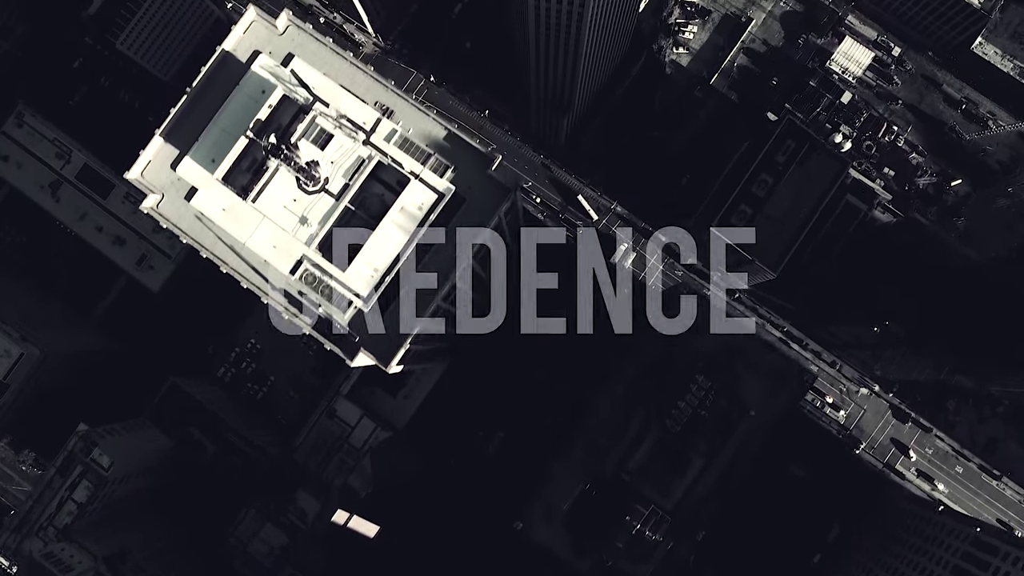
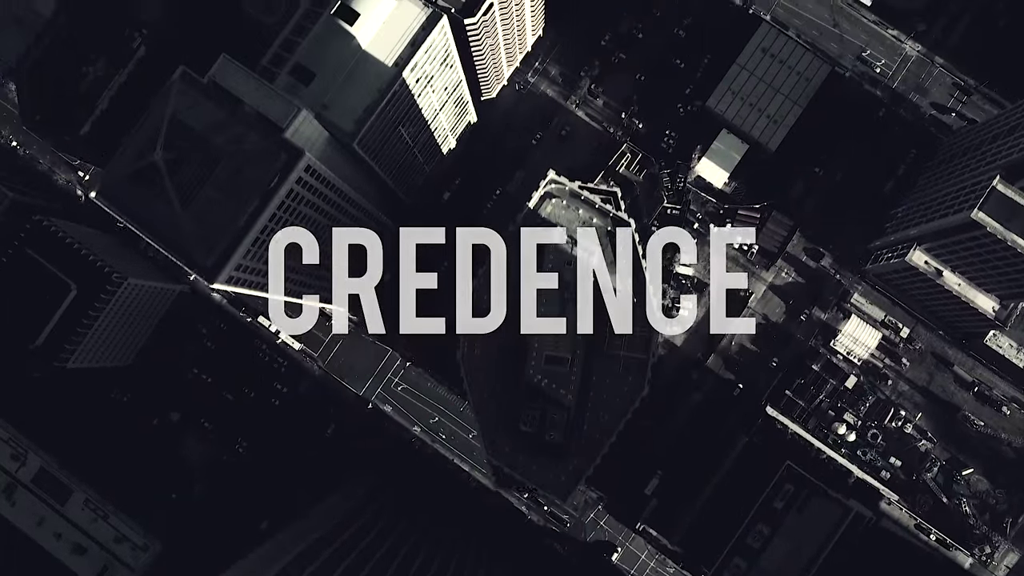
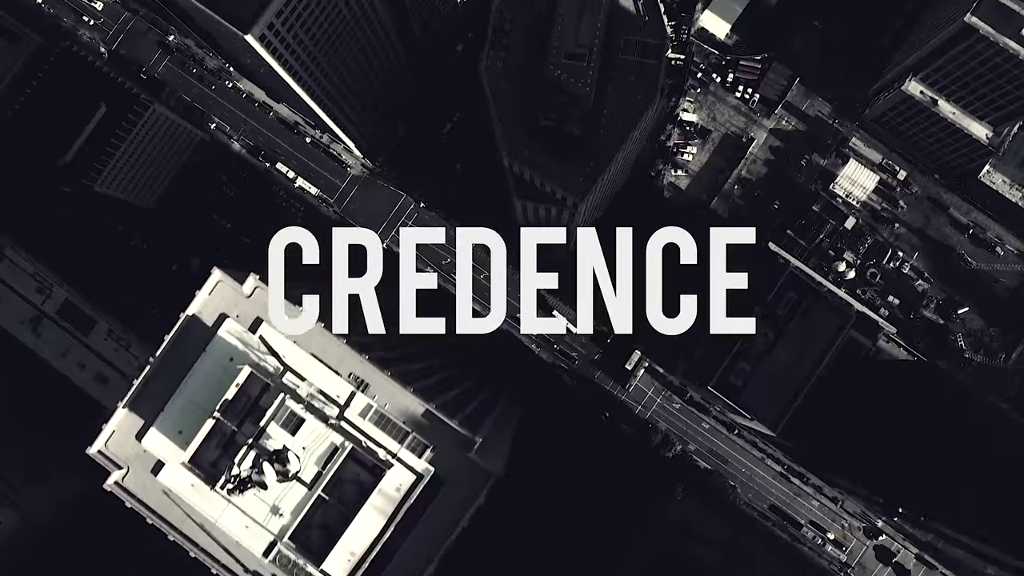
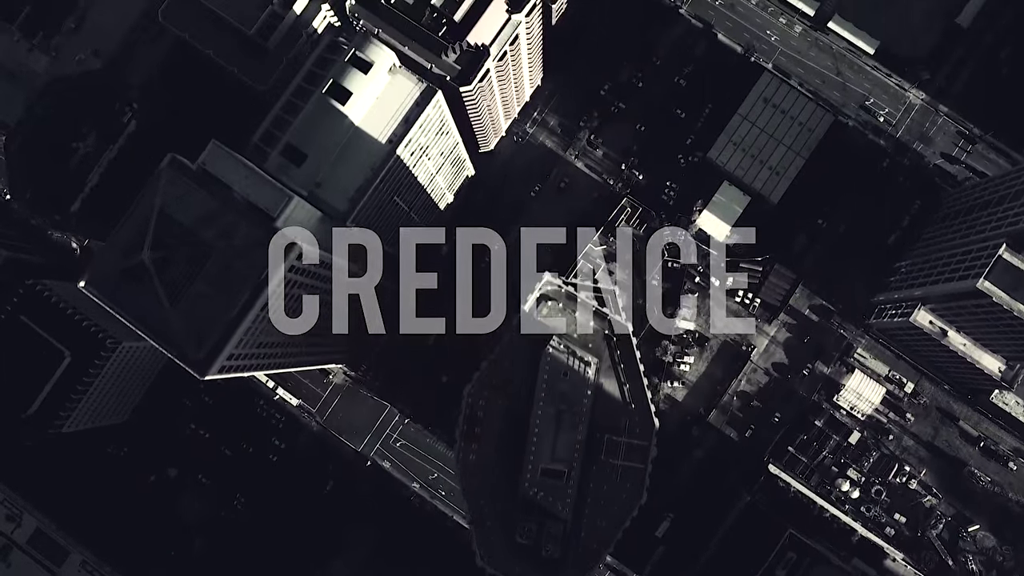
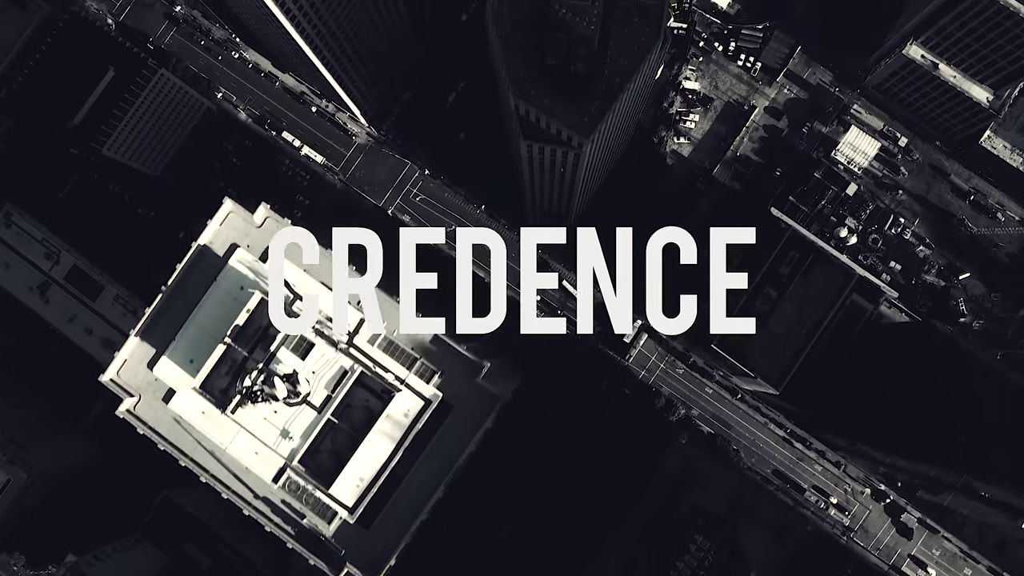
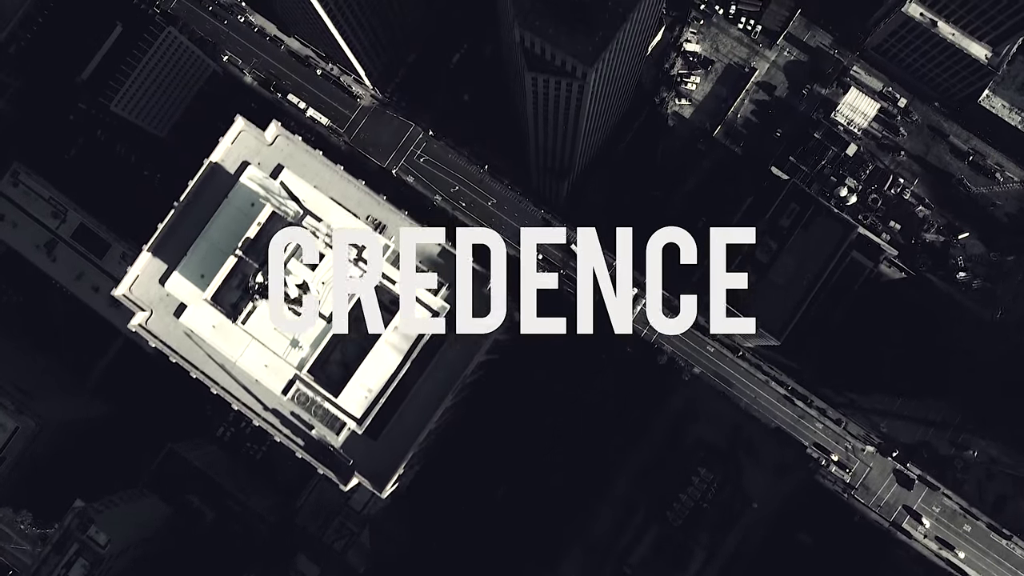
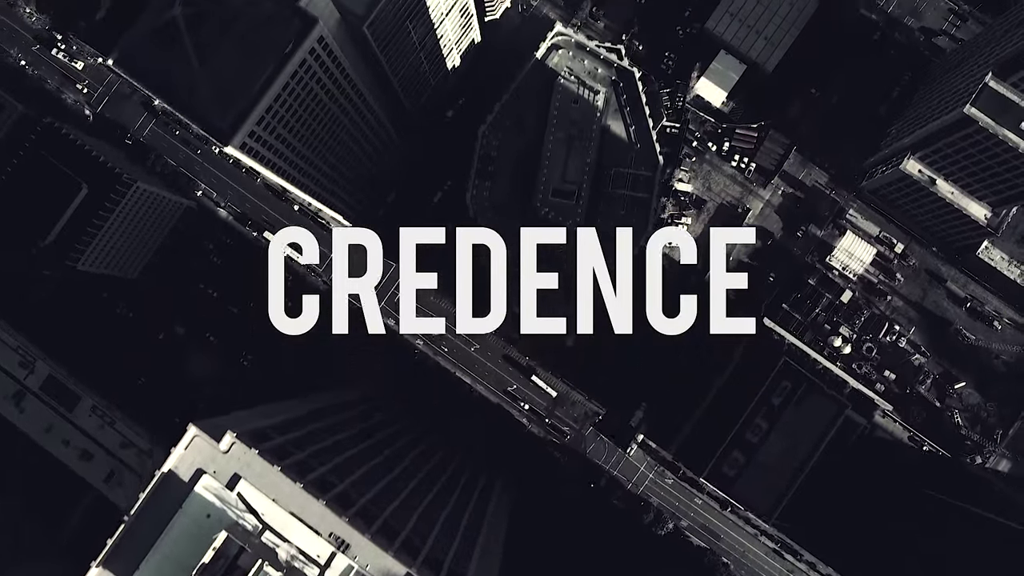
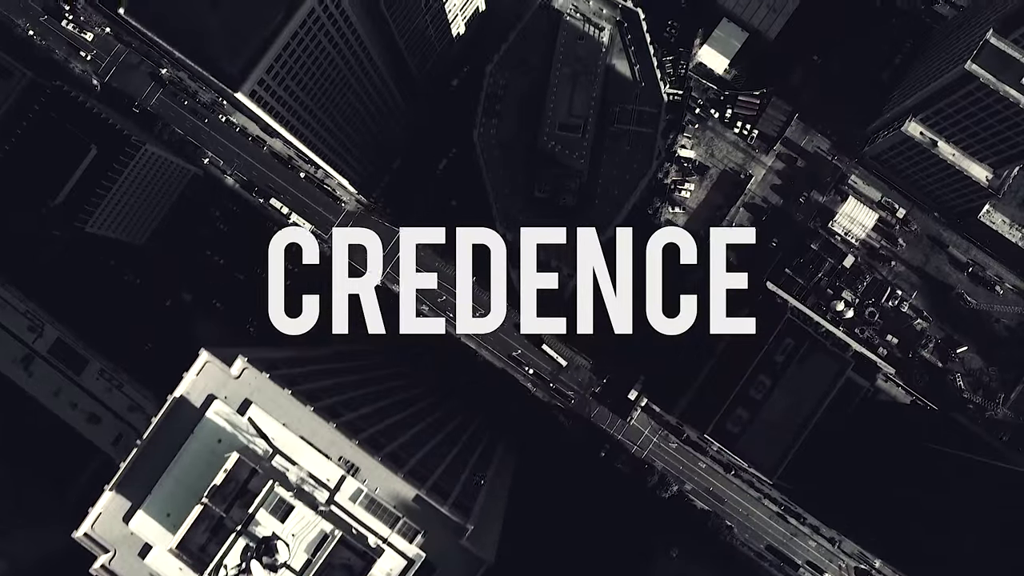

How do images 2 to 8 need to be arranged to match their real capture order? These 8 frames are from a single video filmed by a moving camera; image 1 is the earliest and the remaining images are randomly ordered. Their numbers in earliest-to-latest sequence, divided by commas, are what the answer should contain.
6, 5, 3, 8, 7, 2, 4
